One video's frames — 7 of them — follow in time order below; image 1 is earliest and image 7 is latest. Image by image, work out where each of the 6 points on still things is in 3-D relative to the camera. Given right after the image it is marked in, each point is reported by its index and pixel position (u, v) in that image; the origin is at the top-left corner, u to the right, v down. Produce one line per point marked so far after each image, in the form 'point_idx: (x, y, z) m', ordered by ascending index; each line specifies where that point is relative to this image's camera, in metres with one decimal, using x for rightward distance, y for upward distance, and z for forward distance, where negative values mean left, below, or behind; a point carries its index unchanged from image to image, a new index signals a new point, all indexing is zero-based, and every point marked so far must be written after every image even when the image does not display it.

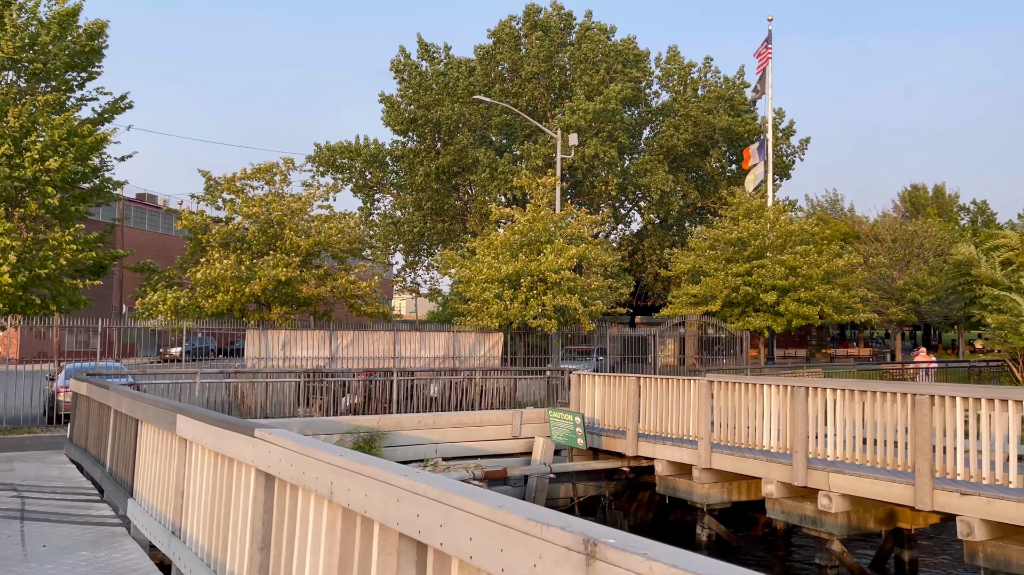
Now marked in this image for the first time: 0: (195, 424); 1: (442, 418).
0: (-2.1, -0.9, +5.4) m
1: (-1.3, -2.4, +14.9) m
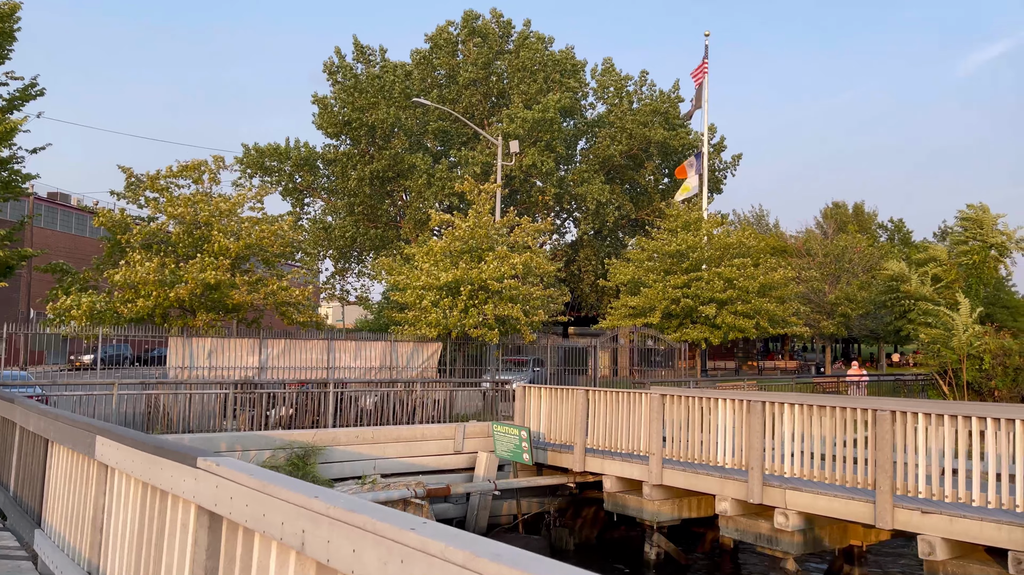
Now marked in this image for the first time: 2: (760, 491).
0: (-2.2, -0.9, +4.6) m
1: (-2.3, -2.5, +14.1) m
2: (+3.4, -2.8, +11.1) m
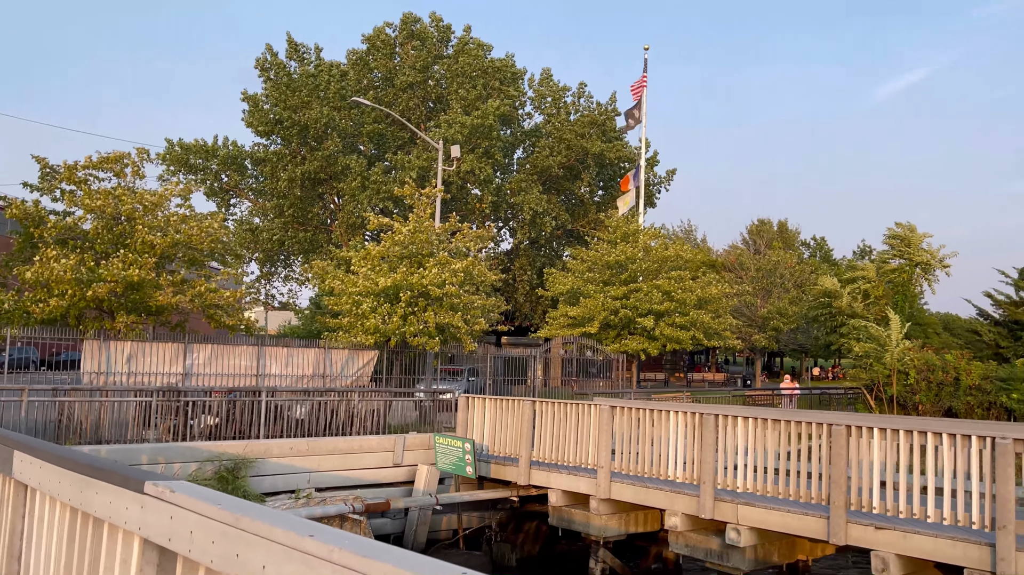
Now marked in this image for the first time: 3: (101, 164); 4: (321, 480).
0: (-2.3, -0.9, +4.0) m
1: (-3.2, -2.6, +13.4) m
2: (+2.7, -2.9, +10.9) m
3: (-9.6, +2.9, +19.0) m
4: (-3.1, -3.2, +13.4) m
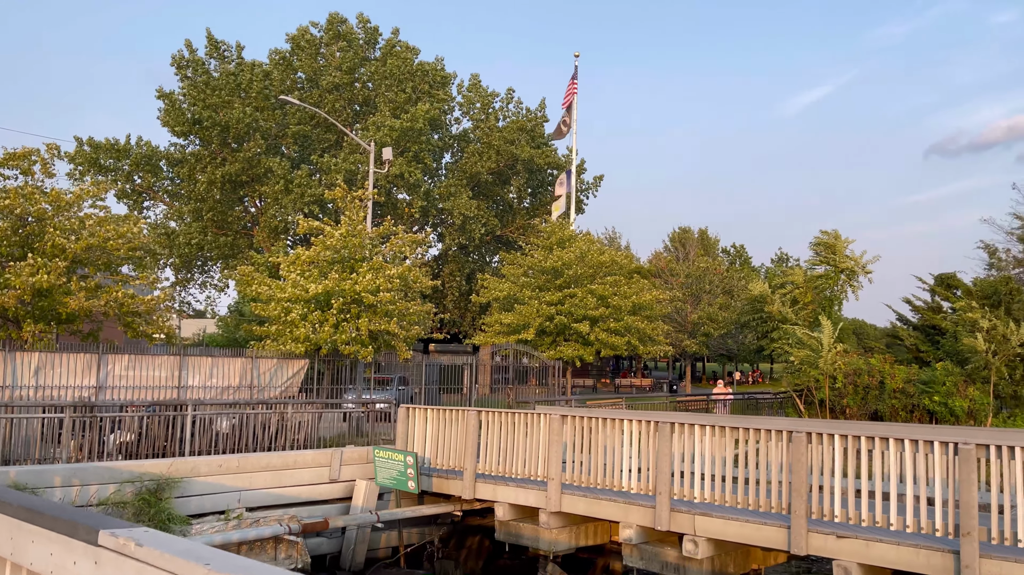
0: (-2.3, -0.9, +3.3) m
1: (-4.1, -2.7, +12.6) m
2: (+2.0, -3.0, +10.6) m
3: (-10.9, +2.7, +17.6) m
4: (-4.0, -3.3, +12.6) m
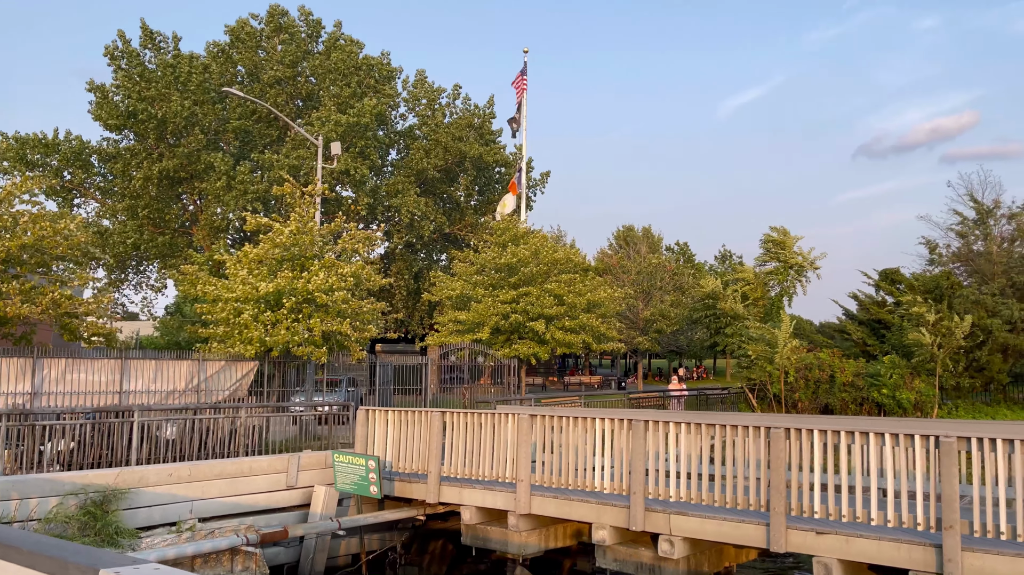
0: (-2.1, -0.9, +2.8) m
1: (-4.5, -2.6, +11.9) m
2: (+1.7, -2.9, +10.4) m
3: (-11.8, +2.7, +16.4) m
4: (-4.5, -3.2, +11.9) m
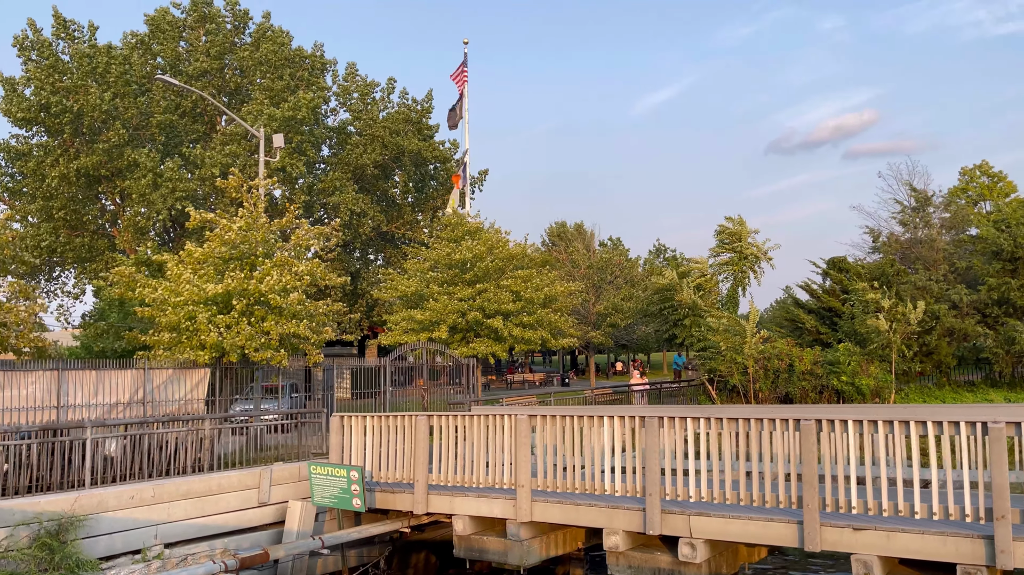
0: (-1.3, -0.8, +1.8) m
1: (-4.5, -2.6, +10.7) m
2: (+1.8, -2.8, +9.8) m
3: (-12.3, +2.5, +14.5) m
4: (-4.5, -3.2, +10.7) m
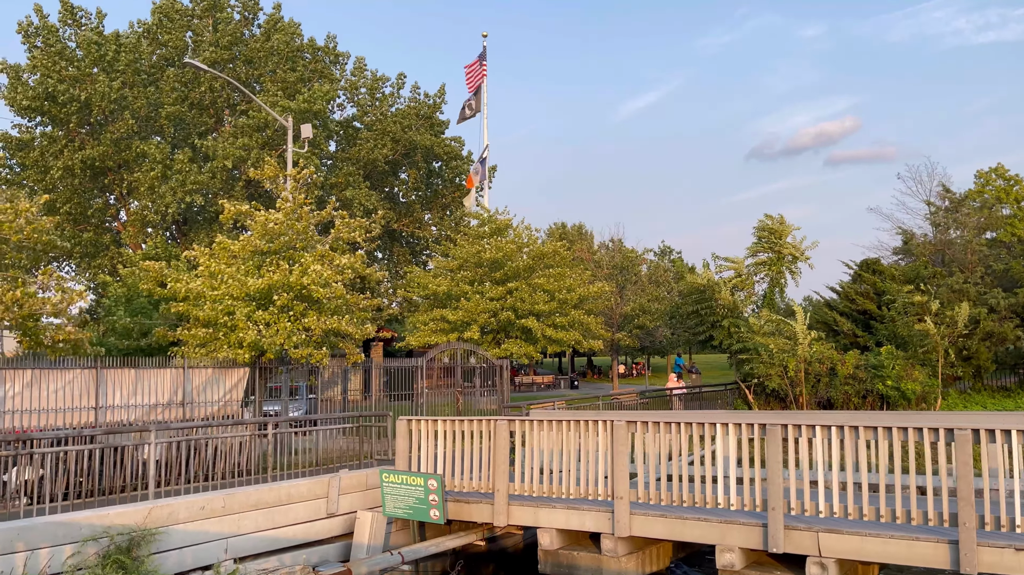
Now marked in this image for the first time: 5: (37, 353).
0: (+0.1, -0.7, +1.0) m
1: (-3.3, -2.5, +9.8) m
2: (+3.0, -2.7, +9.0) m
3: (-11.1, +2.7, +13.5) m
4: (-3.2, -3.1, +9.8) m
5: (-9.6, -1.3, +16.0) m
